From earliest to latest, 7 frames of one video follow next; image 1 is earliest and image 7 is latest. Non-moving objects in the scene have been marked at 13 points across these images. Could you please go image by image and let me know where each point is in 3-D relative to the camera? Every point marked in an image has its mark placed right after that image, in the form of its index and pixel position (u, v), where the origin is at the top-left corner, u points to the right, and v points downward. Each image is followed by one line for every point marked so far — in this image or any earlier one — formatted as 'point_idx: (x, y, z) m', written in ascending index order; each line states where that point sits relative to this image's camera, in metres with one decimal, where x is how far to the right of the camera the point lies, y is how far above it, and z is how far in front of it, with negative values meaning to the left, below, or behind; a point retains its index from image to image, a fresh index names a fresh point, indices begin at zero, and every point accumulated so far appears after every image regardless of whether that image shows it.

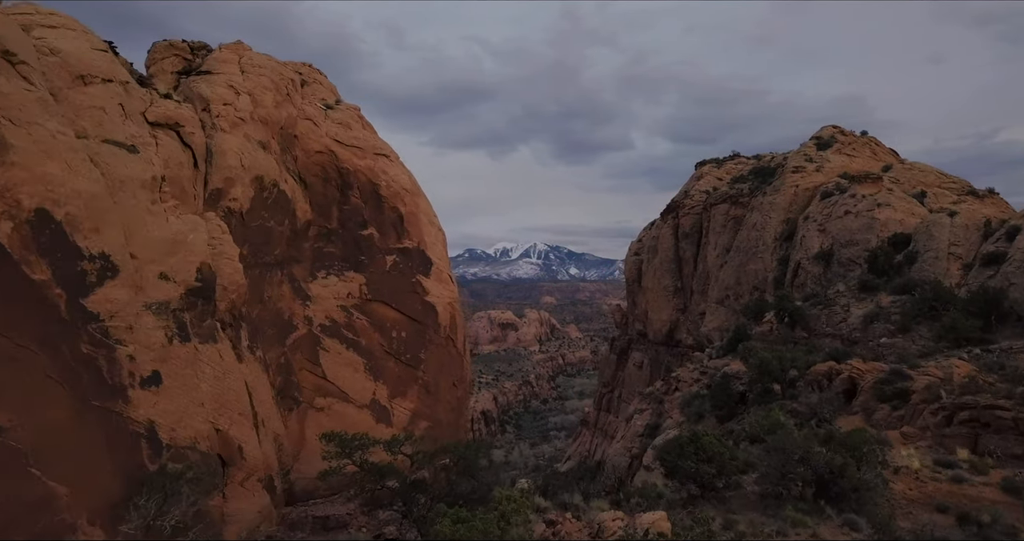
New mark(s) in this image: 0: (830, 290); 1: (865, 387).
0: (+9.2, -0.6, +17.4) m
1: (+6.1, -2.0, +10.4) m
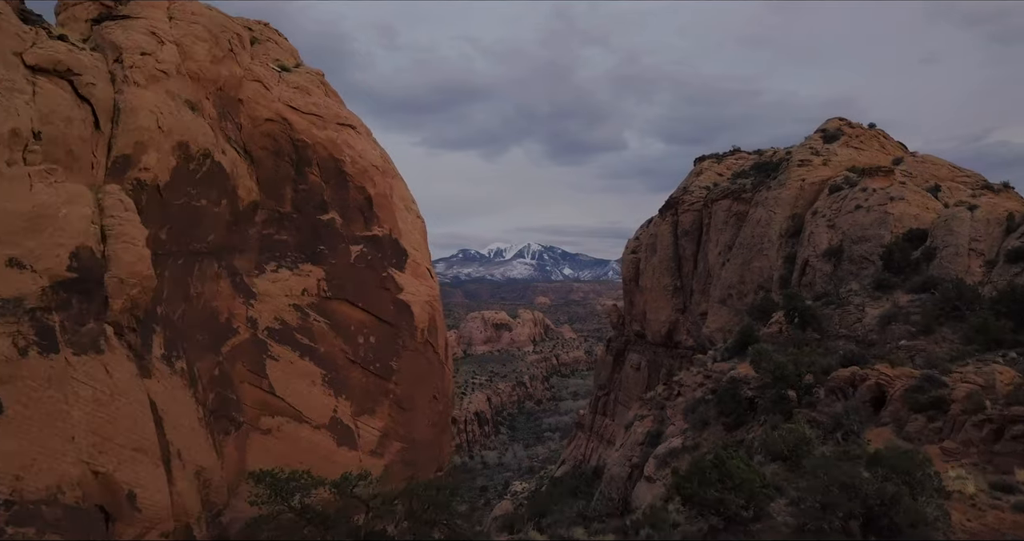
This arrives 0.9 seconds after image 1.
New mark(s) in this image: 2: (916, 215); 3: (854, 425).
0: (+9.0, -0.5, +16.4) m
1: (+6.0, -2.0, +9.3) m
2: (+11.8, +1.6, +17.5) m
3: (+5.3, -2.4, +9.2) m
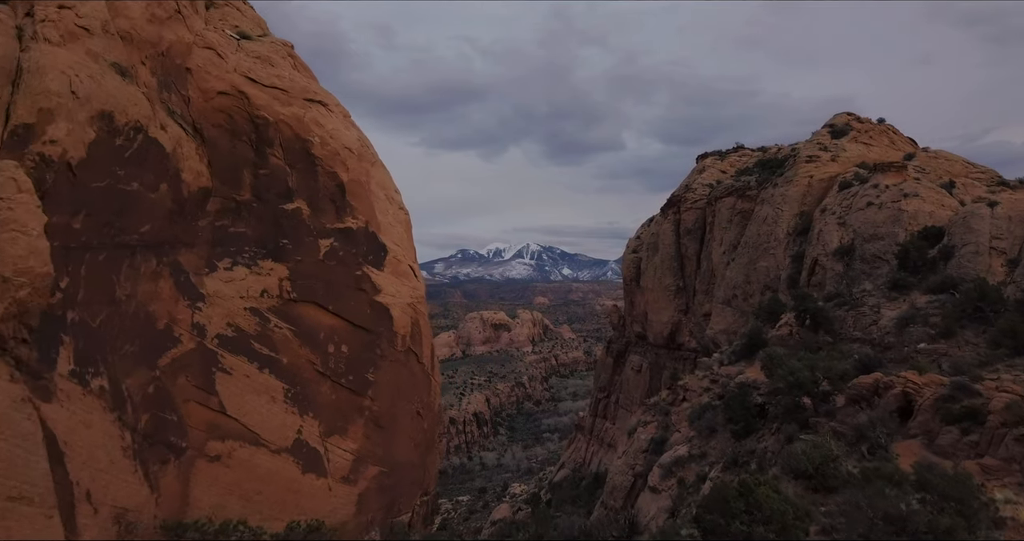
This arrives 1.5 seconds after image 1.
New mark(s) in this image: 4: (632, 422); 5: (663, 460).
0: (+9.0, -0.5, +15.7) m
1: (+5.9, -1.9, +8.6) m
2: (+11.7, +1.6, +16.7) m
3: (+5.2, -2.4, +8.5) m
4: (+3.6, -4.5, +17.7) m
5: (+3.7, -4.6, +14.5) m
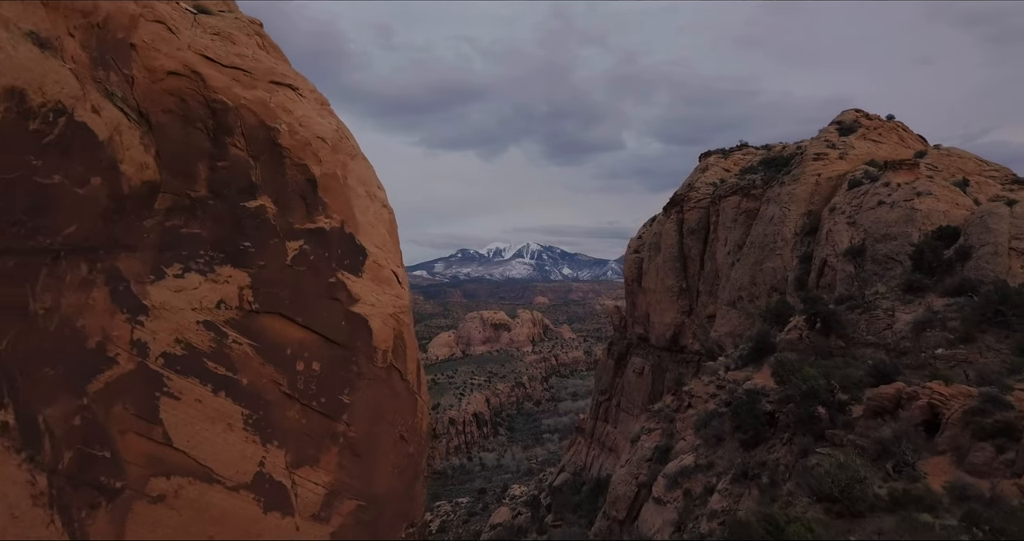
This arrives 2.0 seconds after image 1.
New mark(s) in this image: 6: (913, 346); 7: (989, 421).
0: (+8.9, -0.5, +15.1) m
1: (+5.9, -2.0, +8.0) m
2: (+11.7, +1.6, +16.1) m
3: (+5.2, -2.4, +7.8) m
4: (+3.5, -4.5, +17.1) m
5: (+3.6, -4.6, +13.9) m
6: (+8.5, -1.6, +12.6) m
7: (+6.1, -1.9, +7.6) m
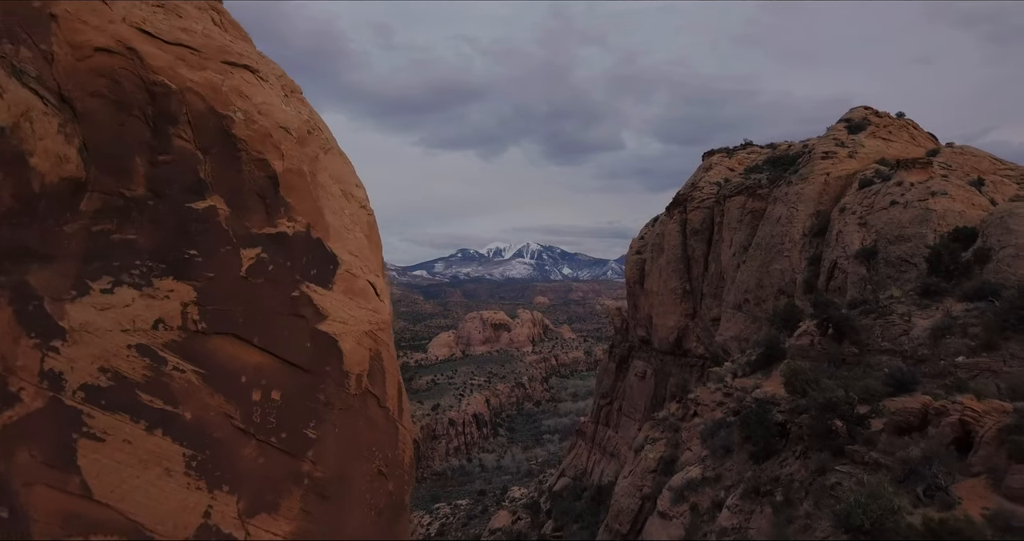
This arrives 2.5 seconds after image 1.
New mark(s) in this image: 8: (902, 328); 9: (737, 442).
0: (+8.9, -0.6, +14.4) m
1: (+5.9, -2.1, +7.4) m
2: (+11.6, +1.5, +15.5) m
3: (+5.2, -2.5, +7.2) m
4: (+3.5, -4.6, +16.5) m
5: (+3.6, -4.7, +13.3) m
6: (+8.4, -1.7, +12.0) m
7: (+6.1, -2.0, +7.0) m
8: (+8.5, -1.3, +13.0) m
9: (+4.9, -3.7, +13.0) m
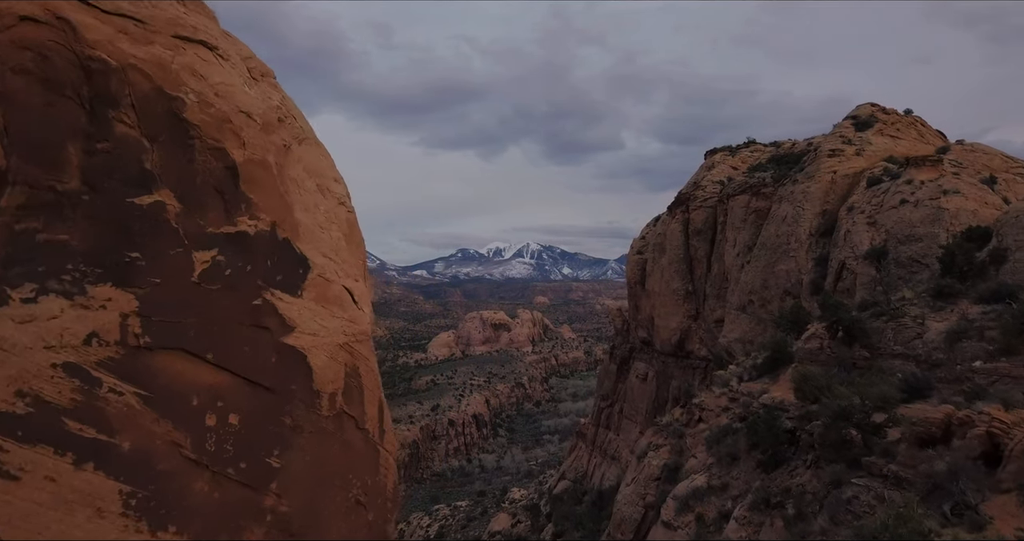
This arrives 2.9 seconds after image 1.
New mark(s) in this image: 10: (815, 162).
0: (+8.9, -0.6, +14.0) m
1: (+5.8, -2.1, +6.9) m
2: (+11.6, +1.5, +15.0) m
3: (+5.1, -2.5, +6.7) m
4: (+3.5, -4.6, +16.0) m
5: (+3.6, -4.7, +12.8) m
6: (+8.4, -1.7, +11.5) m
7: (+6.0, -2.0, +6.5) m
8: (+8.4, -1.3, +12.5) m
9: (+4.9, -3.7, +12.5) m
10: (+10.0, +3.6, +19.9) m
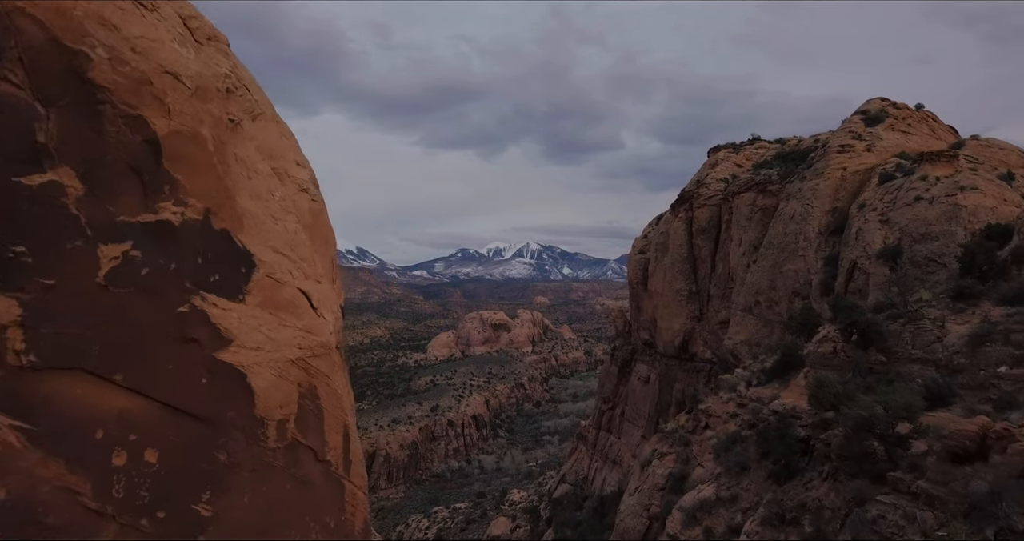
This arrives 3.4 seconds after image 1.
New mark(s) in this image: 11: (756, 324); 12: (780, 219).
0: (+8.8, -0.6, +13.3) m
1: (+5.8, -2.1, +6.2) m
2: (+11.6, +1.5, +14.4) m
3: (+5.1, -2.5, +6.1) m
4: (+3.4, -4.6, +15.4) m
5: (+3.5, -4.7, +12.2) m
6: (+8.4, -1.7, +10.9) m
7: (+6.0, -2.0, +5.9) m
8: (+8.4, -1.3, +11.9) m
9: (+4.8, -3.7, +11.9) m
10: (+10.0, +3.6, +19.2) m
11: (+7.7, -1.7, +19.0) m
12: (+8.6, +1.7, +19.3) m
